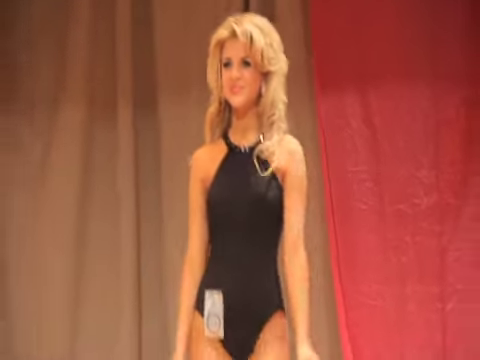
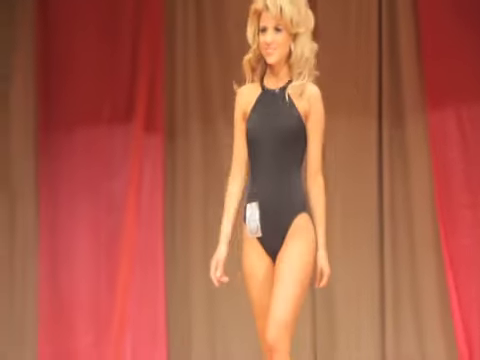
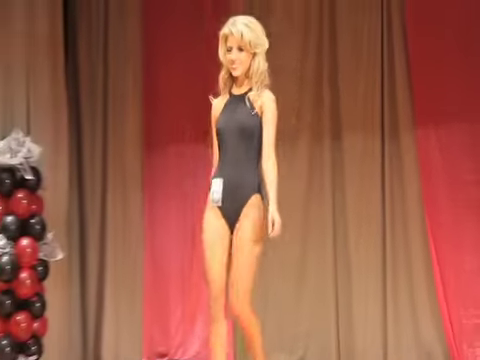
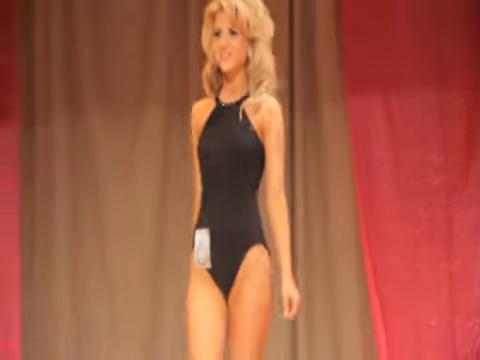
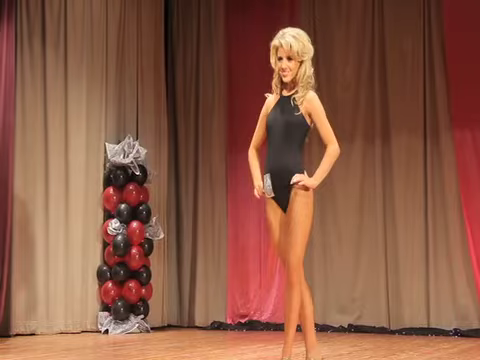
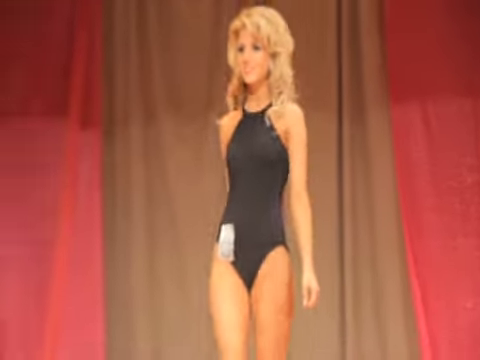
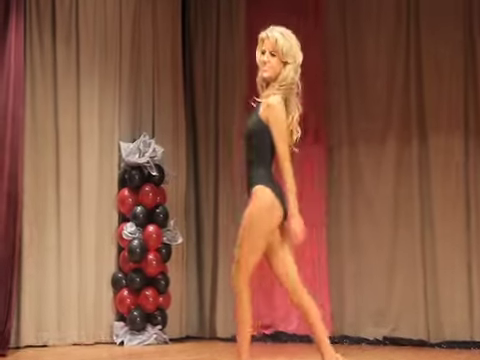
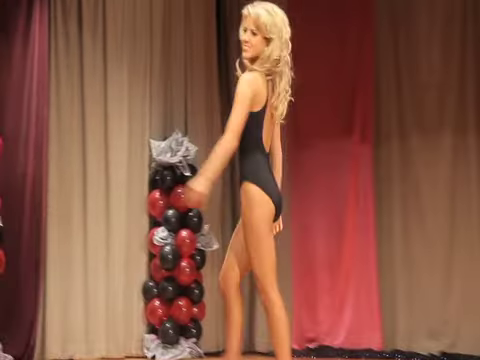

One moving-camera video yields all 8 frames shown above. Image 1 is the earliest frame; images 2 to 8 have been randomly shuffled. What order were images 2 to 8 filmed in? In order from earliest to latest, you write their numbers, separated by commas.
4, 6, 2, 3, 5, 7, 8
